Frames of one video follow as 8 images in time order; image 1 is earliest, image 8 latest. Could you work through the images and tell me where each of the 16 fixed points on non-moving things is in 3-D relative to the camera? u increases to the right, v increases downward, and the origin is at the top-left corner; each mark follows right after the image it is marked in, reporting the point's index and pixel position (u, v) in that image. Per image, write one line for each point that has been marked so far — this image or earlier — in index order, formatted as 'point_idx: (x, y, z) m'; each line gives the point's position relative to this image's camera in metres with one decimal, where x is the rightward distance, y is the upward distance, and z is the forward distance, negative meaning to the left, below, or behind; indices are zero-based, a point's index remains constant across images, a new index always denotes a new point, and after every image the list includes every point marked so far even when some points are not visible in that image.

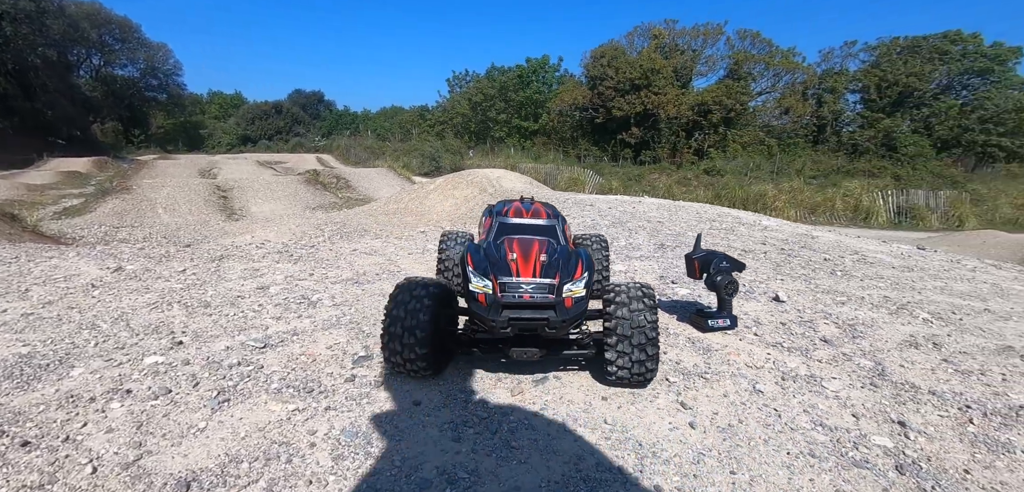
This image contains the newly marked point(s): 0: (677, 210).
0: (+4.5, +1.0, +12.8) m
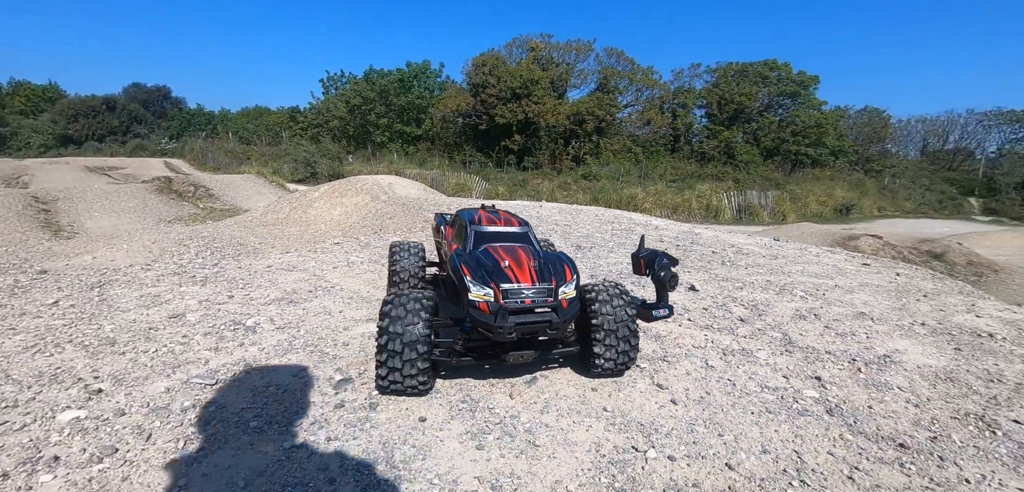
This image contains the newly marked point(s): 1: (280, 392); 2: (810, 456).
0: (+1.8, +1.0, +13.8) m
1: (-1.7, -1.1, +3.2) m
2: (+2.1, -1.4, +2.9) m
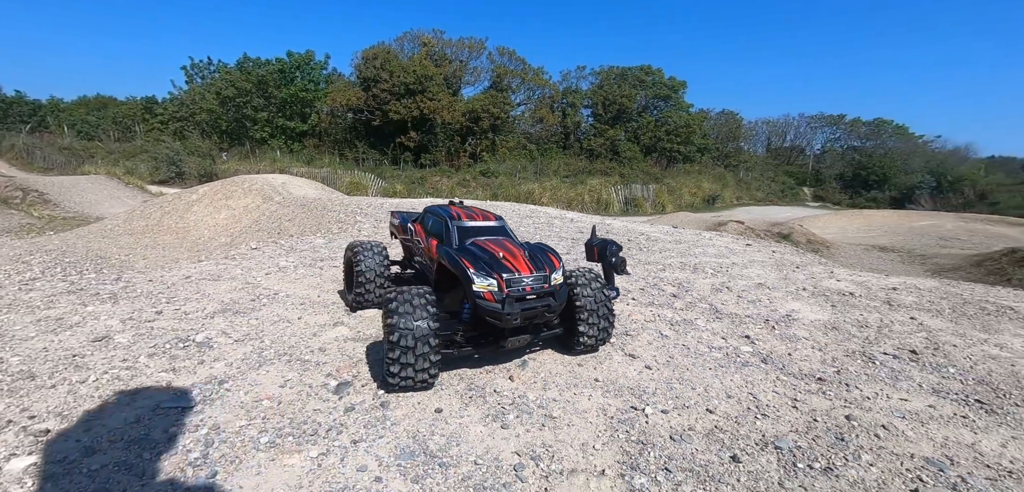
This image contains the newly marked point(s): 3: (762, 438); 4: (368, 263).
0: (-0.7, +1.2, +14.1) m
1: (-1.6, -1.1, +3.0) m
2: (+2.1, -1.2, +3.6) m
3: (+1.8, -1.3, +3.0) m
4: (-1.5, -0.2, +4.6) m
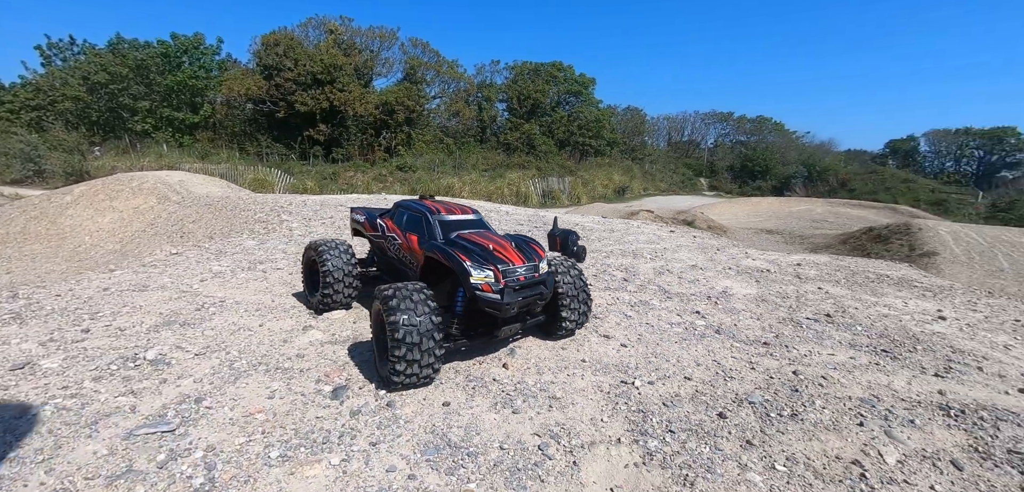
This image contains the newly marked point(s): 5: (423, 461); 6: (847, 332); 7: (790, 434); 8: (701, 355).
0: (-2.8, +1.3, +13.8) m
1: (-1.5, -1.1, +2.8) m
2: (+2.0, -1.1, +4.1) m
3: (+1.8, -1.2, +3.5) m
4: (-1.8, -0.2, +4.4) m
5: (-0.5, -1.2, +2.5) m
6: (+3.8, -1.0, +5.0) m
7: (+2.0, -1.3, +3.1) m
8: (+1.8, -1.0, +4.1) m
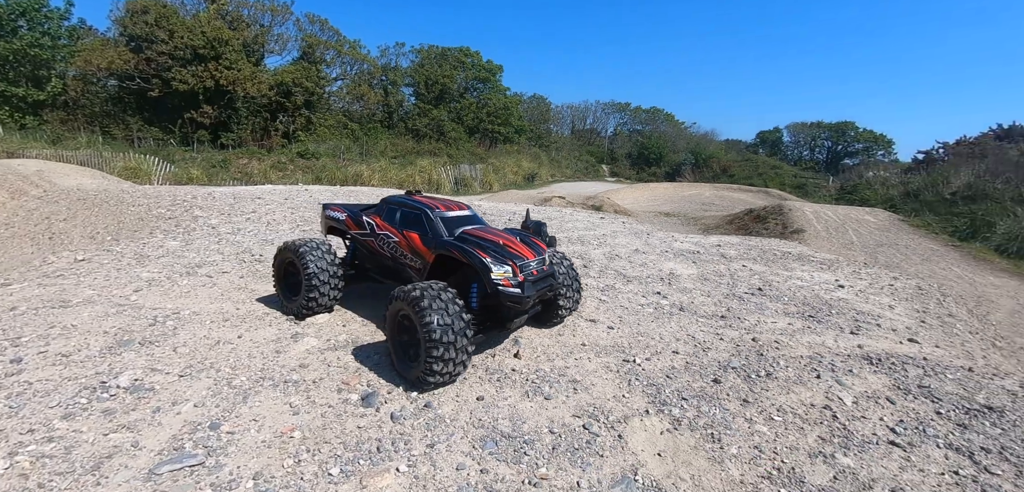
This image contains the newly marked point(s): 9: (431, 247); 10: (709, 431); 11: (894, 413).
0: (-4.8, +1.5, +13.1) m
1: (-1.2, -1.1, +2.7) m
2: (+2.0, -0.9, +4.6) m
3: (+1.9, -1.1, +4.0) m
4: (-1.8, -0.2, +4.2) m
5: (-0.2, -1.2, +2.5) m
6: (+3.6, -0.8, +5.9) m
7: (+2.2, -1.2, +3.6) m
8: (+1.7, -0.9, +4.6) m
9: (-0.6, 0.0, +3.7) m
10: (+1.4, -1.2, +3.0) m
11: (+3.1, -1.3, +3.5) m
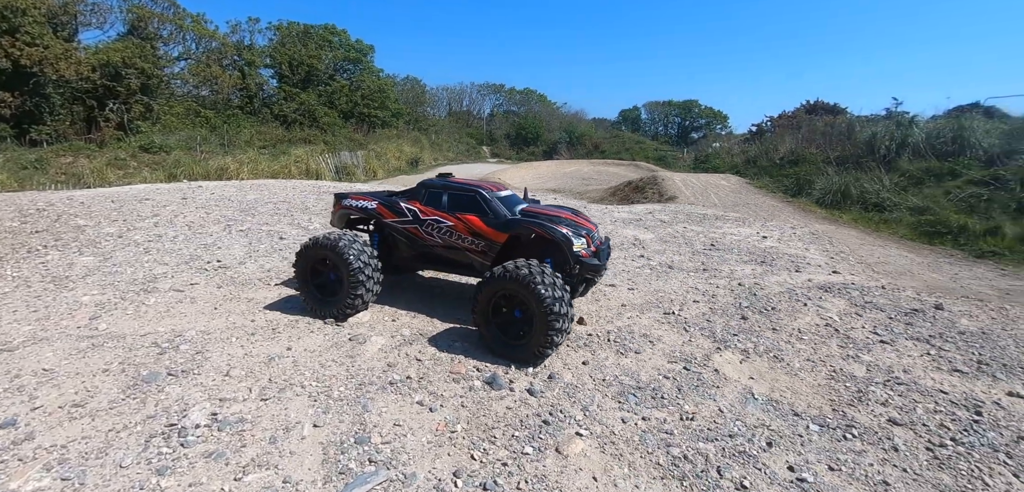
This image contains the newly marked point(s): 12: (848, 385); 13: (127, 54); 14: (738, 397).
0: (-6.6, +1.5, +11.7) m
1: (-0.3, -1.0, +2.6) m
2: (+2.2, -0.5, +5.3) m
3: (+2.4, -0.6, +4.7) m
4: (-1.3, -0.1, +3.9) m
5: (+0.8, -1.0, +2.8) m
6: (+3.5, -0.1, +6.9) m
7: (+2.7, -0.7, +4.4) m
8: (+2.0, -0.5, +5.2) m
9: (-0.1, +0.2, +3.7) m
10: (+2.1, -0.9, +3.6) m
11: (+3.6, -0.8, +4.5) m
12: (+2.5, -1.0, +3.3) m
13: (-20.2, +10.4, +23.9) m
14: (+1.5, -1.0, +3.0) m
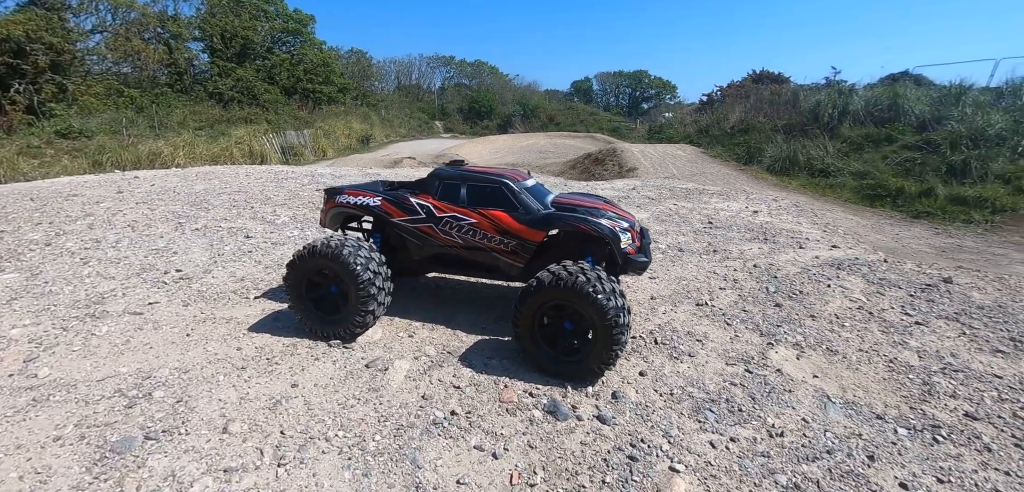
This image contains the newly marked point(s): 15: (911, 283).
0: (-7.1, +1.6, +10.6) m
1: (+0.1, -1.1, +2.2) m
2: (+2.4, -0.3, +5.1) m
3: (+2.5, -0.5, +4.5) m
4: (-1.1, -0.1, +3.3) m
5: (+1.1, -1.0, +2.5) m
6: (+3.4, +0.2, +6.8) m
7: (+2.9, -0.5, +4.2) m
8: (+2.1, -0.3, +5.0) m
9: (+0.1, +0.2, +3.2) m
10: (+2.4, -0.8, +3.4) m
11: (+3.8, -0.5, +4.4) m
12: (+2.8, -0.9, +3.1) m
13: (-22.2, +10.5, +21.0) m
14: (+1.9, -1.0, +2.8) m
15: (+4.5, -0.4, +4.9) m
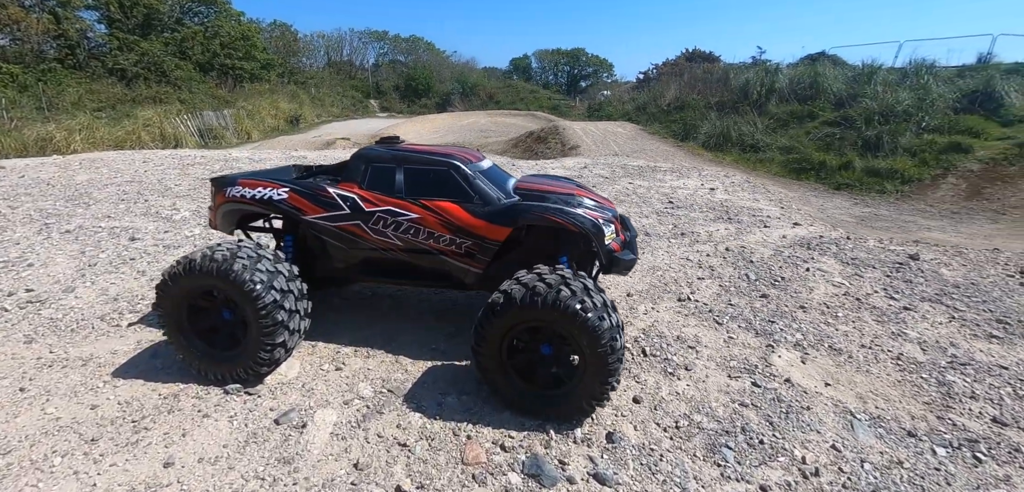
0: (-8.2, +1.5, +8.9) m
1: (0.0, -1.1, +1.6) m
2: (+1.9, -0.1, +4.6) m
3: (+2.1, -0.3, +4.1) m
4: (-1.3, -0.2, +2.5) m
5: (+1.0, -1.0, +1.9) m
6: (+2.7, +0.5, +6.4) m
7: (+2.6, -0.4, +3.9) m
8: (+1.7, -0.1, +4.5) m
9: (-0.1, +0.2, +2.5) m
10: (+2.1, -0.7, +3.0) m
11: (+3.4, -0.3, +4.2) m
12: (+2.6, -0.8, +2.8) m
13: (-24.8, +10.2, +17.0) m
14: (+1.7, -0.9, +2.3) m
15: (+4.0, -0.2, +4.7) m
